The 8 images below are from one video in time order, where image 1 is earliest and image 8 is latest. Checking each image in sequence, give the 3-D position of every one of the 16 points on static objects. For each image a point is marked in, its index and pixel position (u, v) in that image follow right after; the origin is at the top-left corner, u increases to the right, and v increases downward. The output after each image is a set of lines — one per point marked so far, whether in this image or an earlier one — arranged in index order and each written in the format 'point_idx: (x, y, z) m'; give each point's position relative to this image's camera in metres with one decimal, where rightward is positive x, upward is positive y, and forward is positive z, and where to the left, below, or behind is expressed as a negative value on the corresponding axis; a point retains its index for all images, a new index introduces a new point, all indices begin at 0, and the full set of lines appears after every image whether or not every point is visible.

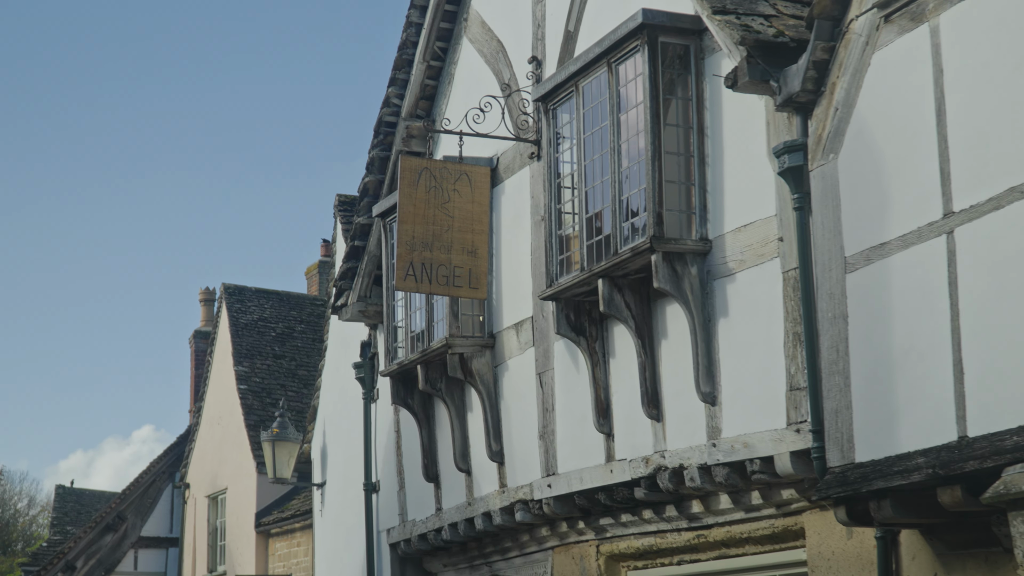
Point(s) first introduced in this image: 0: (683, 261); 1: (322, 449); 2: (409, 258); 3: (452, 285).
0: (+0.8, +0.1, +8.4) m
1: (-1.7, -1.4, +15.2) m
2: (-0.6, +0.2, +9.9) m
3: (-0.4, 0.0, +10.0) m
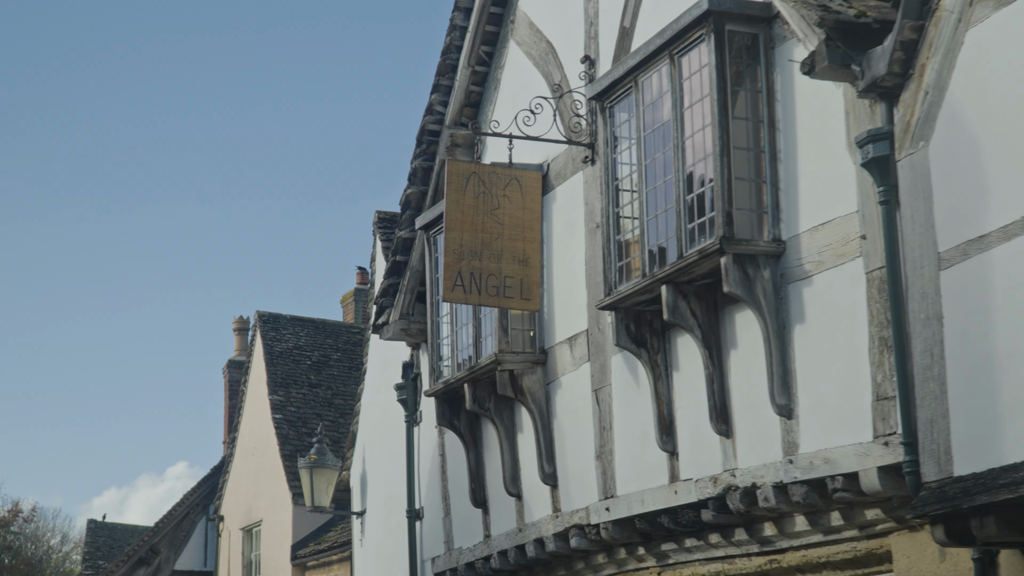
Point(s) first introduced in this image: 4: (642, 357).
0: (+1.1, +0.1, +7.8) m
1: (-1.3, -1.6, +14.6) m
2: (-0.3, +0.1, +9.3) m
3: (0.0, 0.0, +9.4) m
4: (+0.7, -0.4, +8.7) m
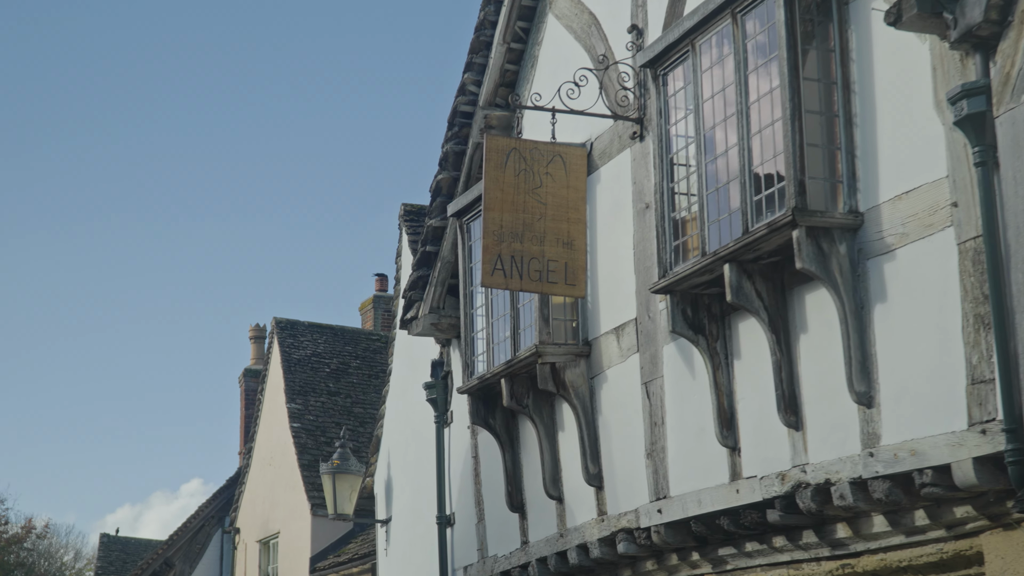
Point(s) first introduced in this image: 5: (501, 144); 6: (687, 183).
0: (+1.3, +0.2, +7.1) m
1: (-1.0, -1.6, +13.9) m
2: (-0.1, +0.2, +8.7) m
3: (+0.2, 0.0, +8.7) m
4: (+0.9, -0.3, +8.1) m
5: (-0.1, +0.7, +8.8) m
6: (+0.8, +0.5, +8.1) m
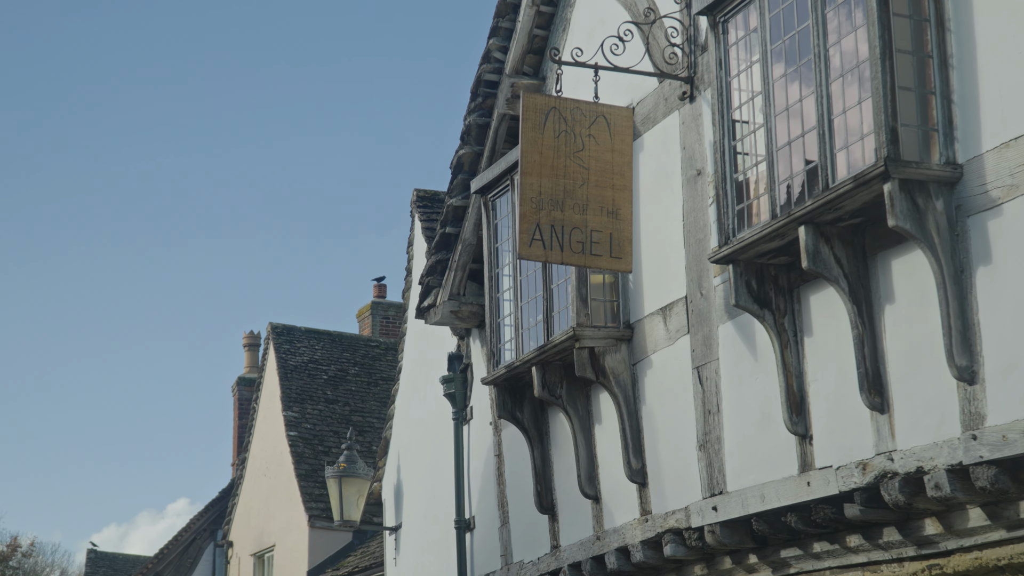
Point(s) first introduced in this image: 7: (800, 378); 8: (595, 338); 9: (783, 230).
0: (+1.5, +0.4, +6.3) m
1: (-0.9, -1.5, +13.1) m
2: (+0.1, +0.3, +7.8) m
3: (+0.4, +0.2, +7.9) m
4: (+1.1, -0.1, +7.2) m
5: (+0.1, +0.9, +8.0) m
6: (+1.0, +0.6, +7.3) m
7: (+1.2, -0.4, +7.2) m
8: (+0.4, -0.3, +8.7) m
9: (+1.1, +0.2, +6.9) m
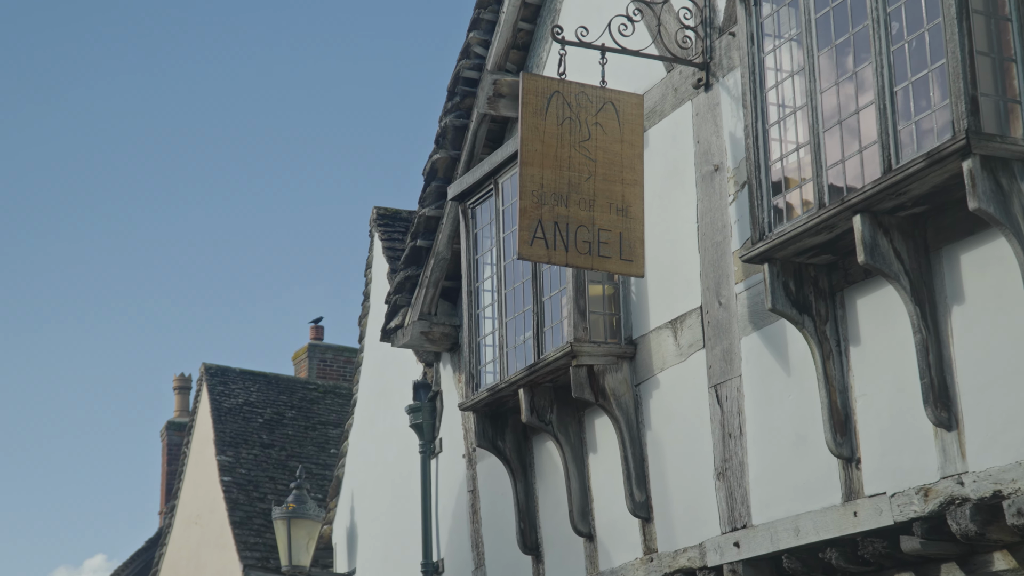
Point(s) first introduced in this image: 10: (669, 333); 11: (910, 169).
0: (+1.6, +0.4, +5.4) m
1: (-1.1, -1.7, +12.1) m
2: (+0.1, +0.3, +6.9) m
3: (+0.4, +0.1, +7.0) m
4: (+1.1, -0.1, +6.3) m
5: (+0.1, +0.8, +7.1) m
6: (+1.1, +0.6, +6.4) m
7: (+1.2, -0.4, +6.3) m
8: (+0.4, -0.3, +7.7) m
9: (+1.1, +0.2, +6.0) m
10: (+0.7, -0.2, +7.6) m
11: (+1.3, +0.4, +5.6) m
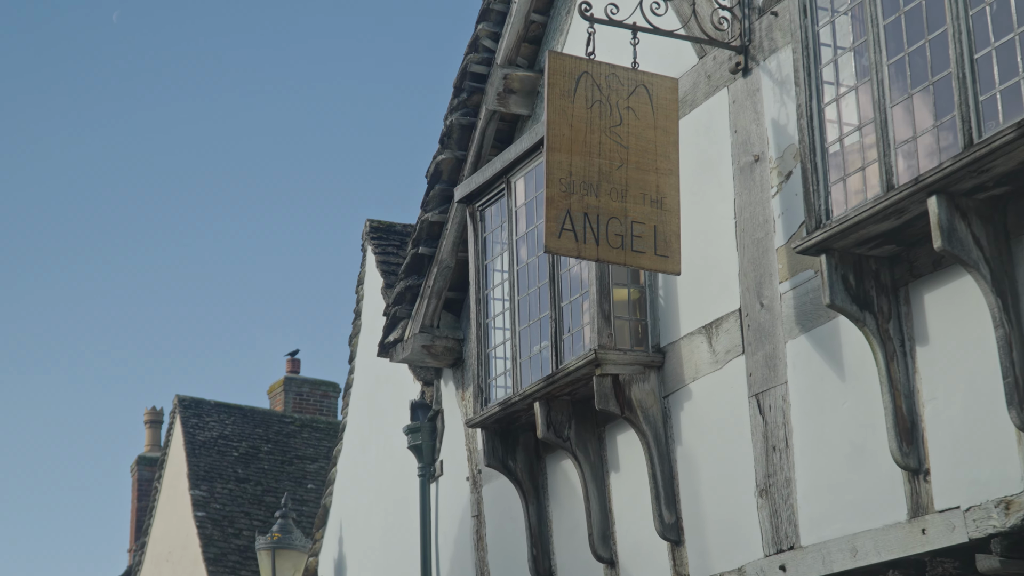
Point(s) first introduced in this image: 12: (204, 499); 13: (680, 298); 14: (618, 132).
0: (+1.7, +0.4, +4.9) m
1: (-1.2, -1.8, +11.4) m
2: (+0.2, +0.3, +6.3) m
3: (+0.4, +0.1, +6.4) m
4: (+1.2, -0.1, +5.7) m
5: (+0.2, +0.9, +6.5) m
6: (+1.2, +0.6, +5.9) m
7: (+1.3, -0.4, +5.7) m
8: (+0.5, -0.3, +7.1) m
9: (+1.2, +0.3, +5.4) m
10: (+0.8, -0.2, +7.0) m
11: (+1.4, +0.4, +5.0) m
12: (-3.6, -2.4, +19.7) m
13: (+0.7, 0.0, +7.1) m
14: (+0.4, +0.6, +6.5) m
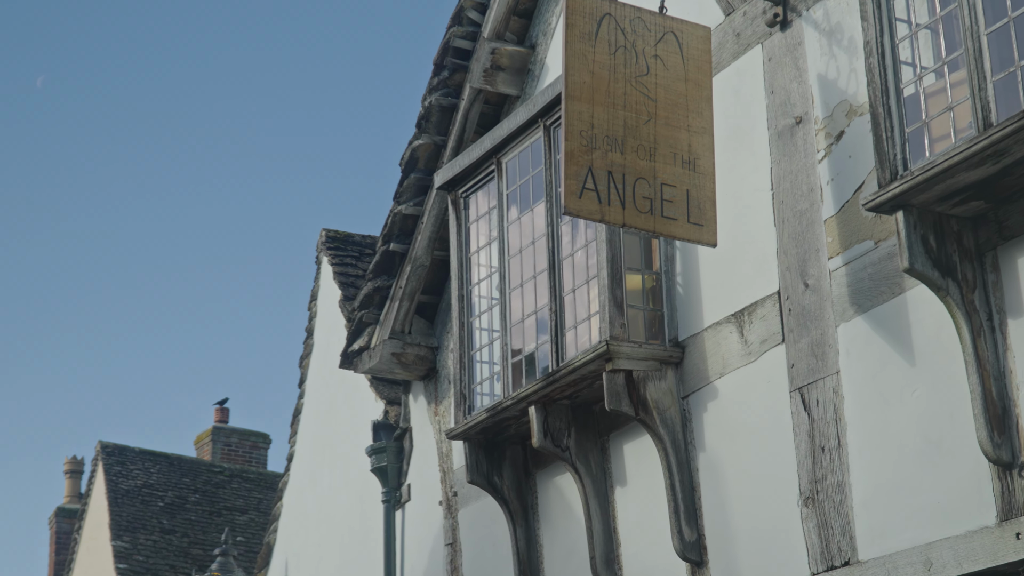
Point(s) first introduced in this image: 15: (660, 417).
0: (+1.8, +0.5, +4.1) m
1: (-1.4, -1.9, +10.3) m
2: (+0.2, +0.4, +5.4) m
3: (+0.5, +0.2, +5.5) m
4: (+1.3, 0.0, +4.9) m
5: (+0.3, +0.9, +5.6) m
6: (+1.2, +0.7, +5.0) m
7: (+1.4, -0.3, +4.9) m
8: (+0.4, -0.3, +6.2) m
9: (+1.3, +0.4, +4.6) m
10: (+0.8, -0.1, +6.1) m
11: (+1.5, +0.6, +4.2) m
12: (-4.2, -2.8, +18.5) m
13: (+0.7, 0.0, +6.3) m
14: (+0.4, +0.7, +5.7) m
15: (+0.5, -0.5, +6.2) m
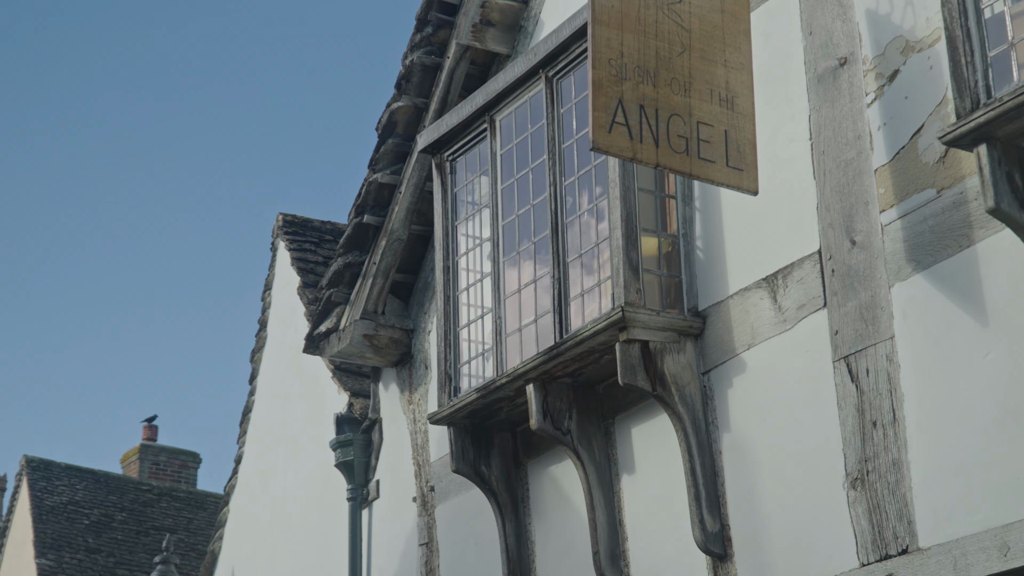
0: (+1.9, +0.7, +3.5) m
1: (-1.6, -1.8, +9.6) m
2: (+0.3, +0.6, +4.8) m
3: (+0.5, +0.4, +4.9) m
4: (+1.3, +0.1, +4.3) m
5: (+0.3, +1.1, +5.0) m
6: (+1.3, +0.9, +4.5) m
7: (+1.5, -0.1, +4.3) m
8: (+0.5, -0.1, +5.6) m
9: (+1.4, +0.5, +4.0) m
10: (+0.8, 0.0, +5.5) m
11: (+1.6, +0.7, +3.6) m
12: (-4.8, -2.9, +17.6) m
13: (+0.7, +0.1, +5.6) m
14: (+0.5, +0.8, +5.1) m
15: (+0.6, -0.3, +5.6) m
